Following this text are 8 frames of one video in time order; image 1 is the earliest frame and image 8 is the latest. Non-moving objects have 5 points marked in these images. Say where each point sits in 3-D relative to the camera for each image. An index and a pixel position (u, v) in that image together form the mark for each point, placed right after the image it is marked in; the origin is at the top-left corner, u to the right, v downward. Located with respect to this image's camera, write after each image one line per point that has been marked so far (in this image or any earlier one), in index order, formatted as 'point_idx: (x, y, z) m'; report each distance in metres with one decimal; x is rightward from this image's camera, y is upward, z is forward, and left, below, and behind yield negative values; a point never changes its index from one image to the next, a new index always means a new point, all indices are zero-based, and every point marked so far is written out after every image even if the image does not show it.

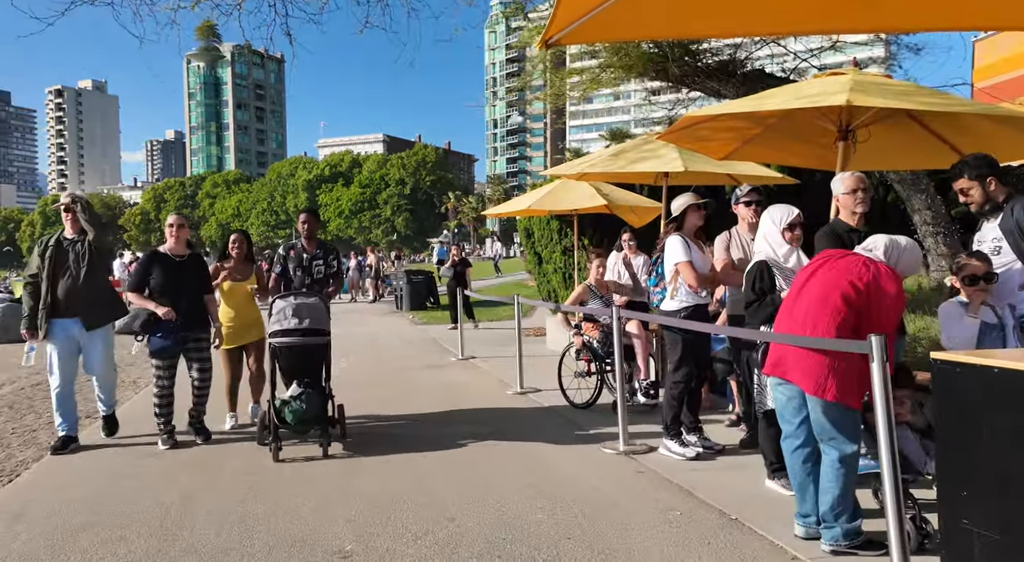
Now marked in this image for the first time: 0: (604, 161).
0: (+1.0, +1.2, +7.7) m
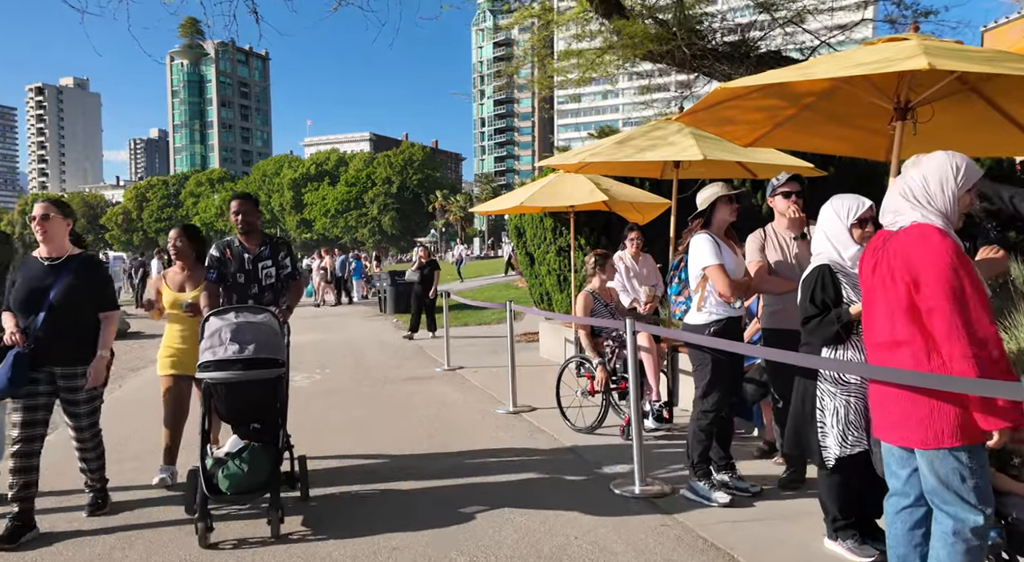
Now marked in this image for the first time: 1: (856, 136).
0: (+0.9, +1.2, +6.8) m
1: (+2.6, +1.1, +5.7) m
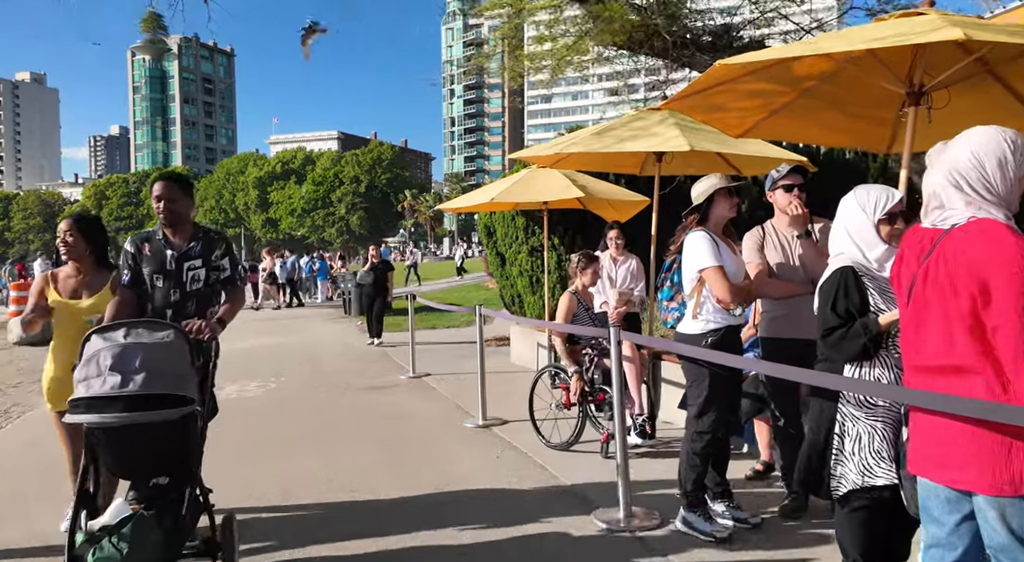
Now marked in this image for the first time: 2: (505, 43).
0: (+0.6, +1.2, +6.2) m
1: (+2.4, +1.1, +5.3) m
2: (-0.1, +3.8, +12.0) m
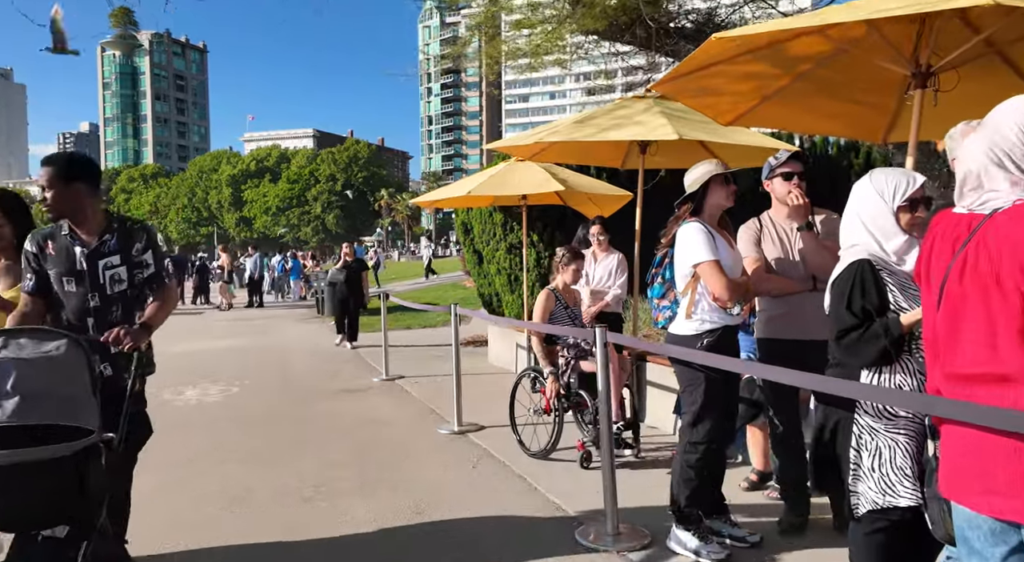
0: (+0.4, +1.2, +5.9) m
1: (+2.3, +1.1, +5.0) m
2: (-0.5, +3.9, +11.7) m
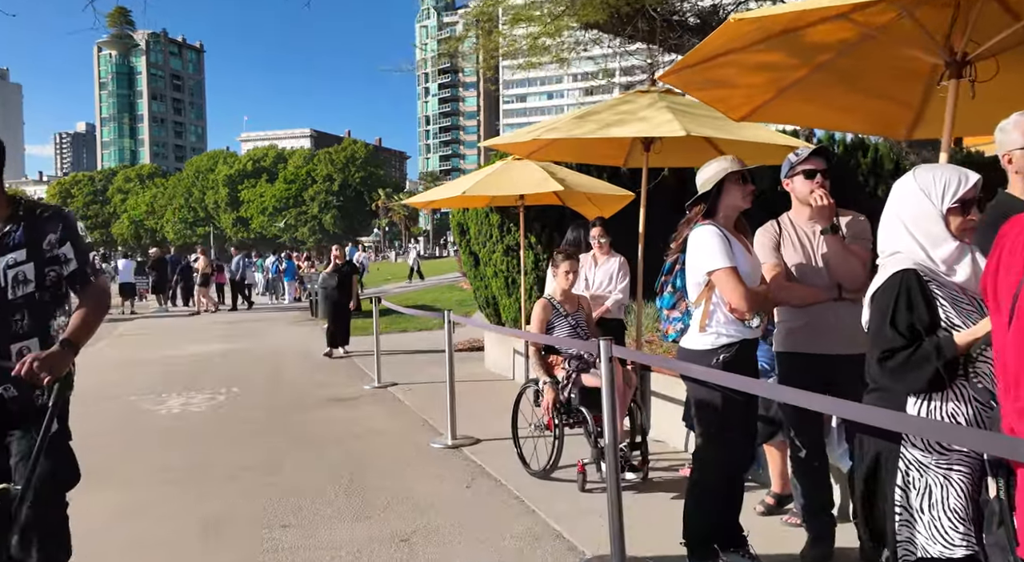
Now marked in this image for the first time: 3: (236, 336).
0: (+0.4, +1.2, +5.5) m
1: (+2.2, +1.1, +4.6) m
2: (-0.5, +3.8, +11.3) m
3: (-5.7, -1.1, +15.2) m
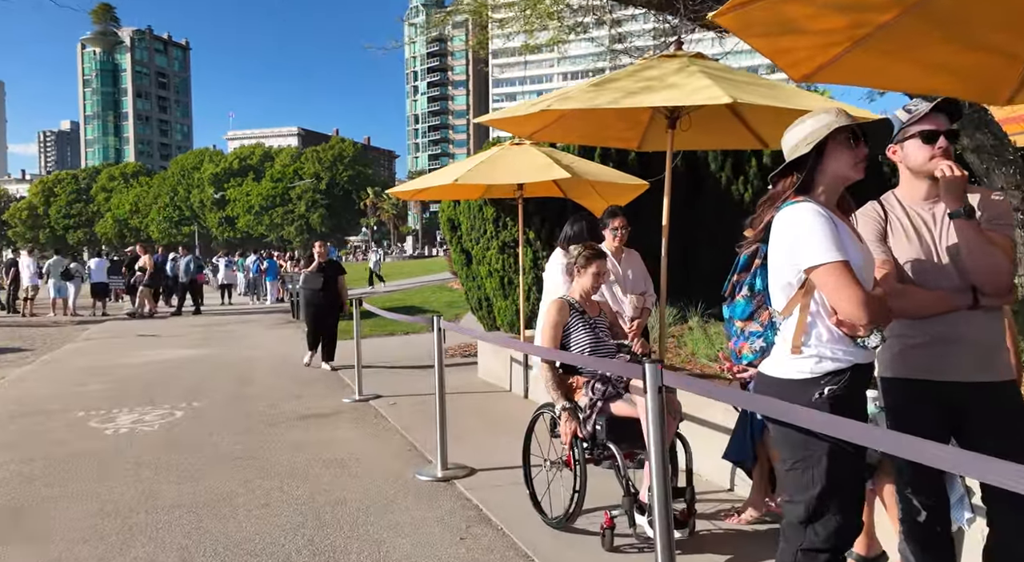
0: (+0.4, +1.2, +4.6) m
1: (+2.3, +1.1, +3.7) m
2: (-0.6, +3.8, +10.3) m
3: (-5.8, -1.1, +14.2) m
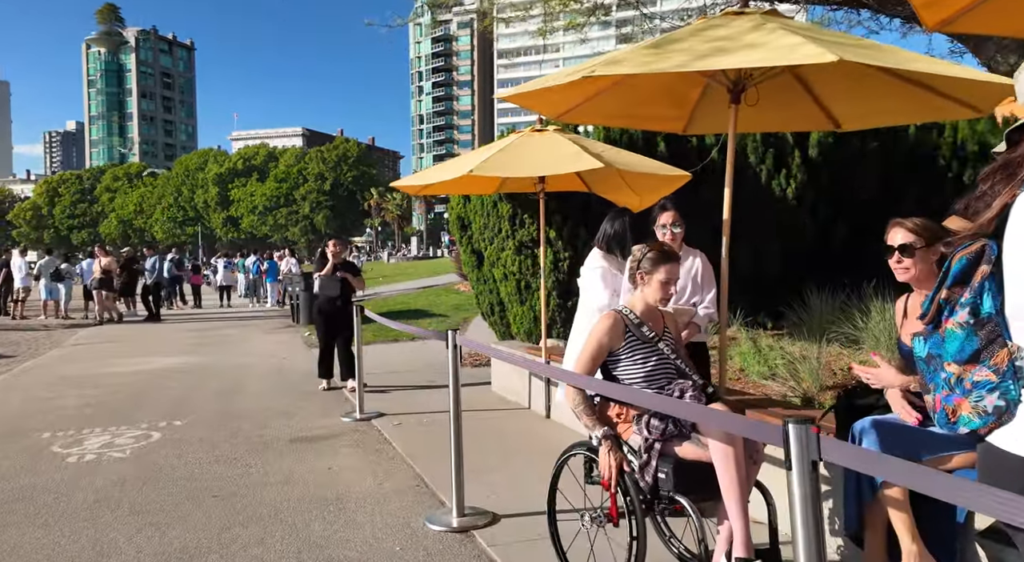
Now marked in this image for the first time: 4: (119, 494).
0: (+0.6, +1.1, +3.7) m
1: (+2.4, +1.0, +2.8) m
2: (-0.4, +3.8, +9.4) m
3: (-5.6, -1.2, +13.3) m
4: (-2.7, -1.5, +5.1) m
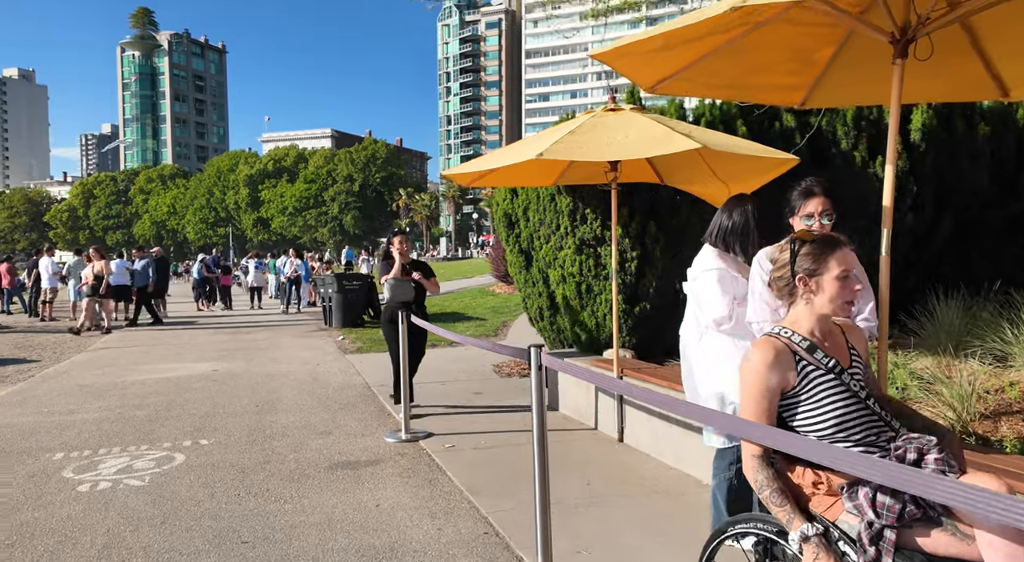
0: (+1.1, +1.1, +2.8) m
1: (+2.8, +1.0, +1.8) m
2: (+0.3, +3.8, +8.6) m
3: (-4.8, -1.2, +12.6) m
4: (-2.2, -1.5, +4.4) m
